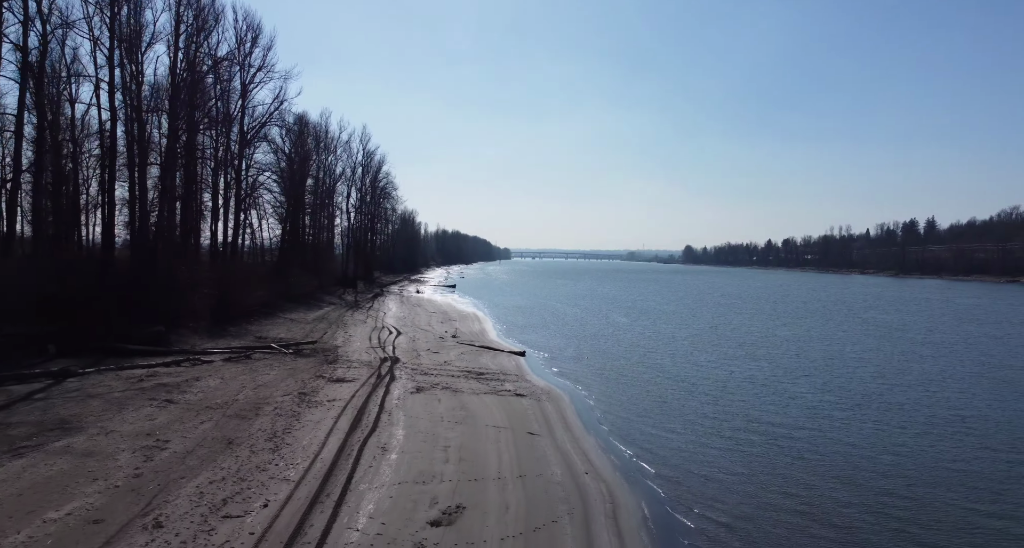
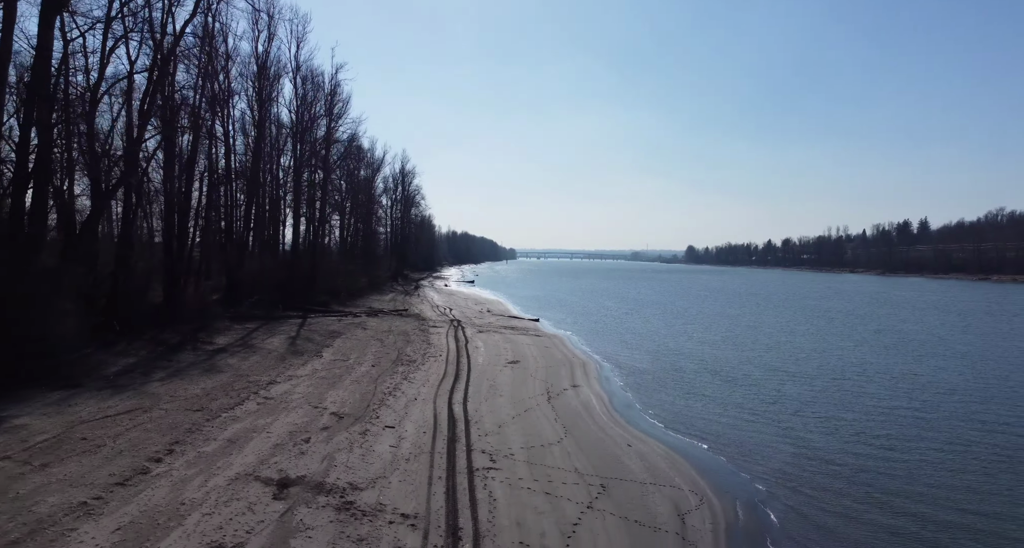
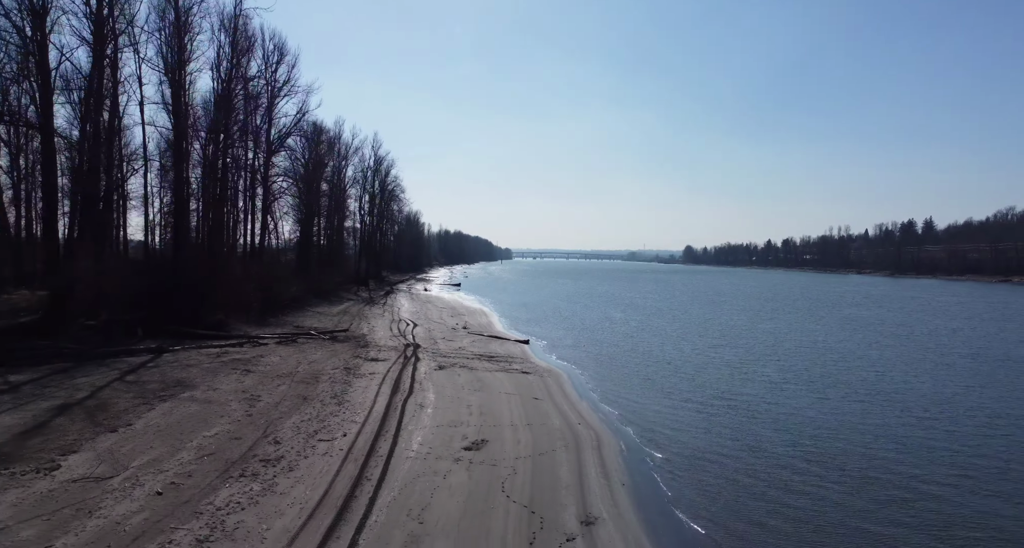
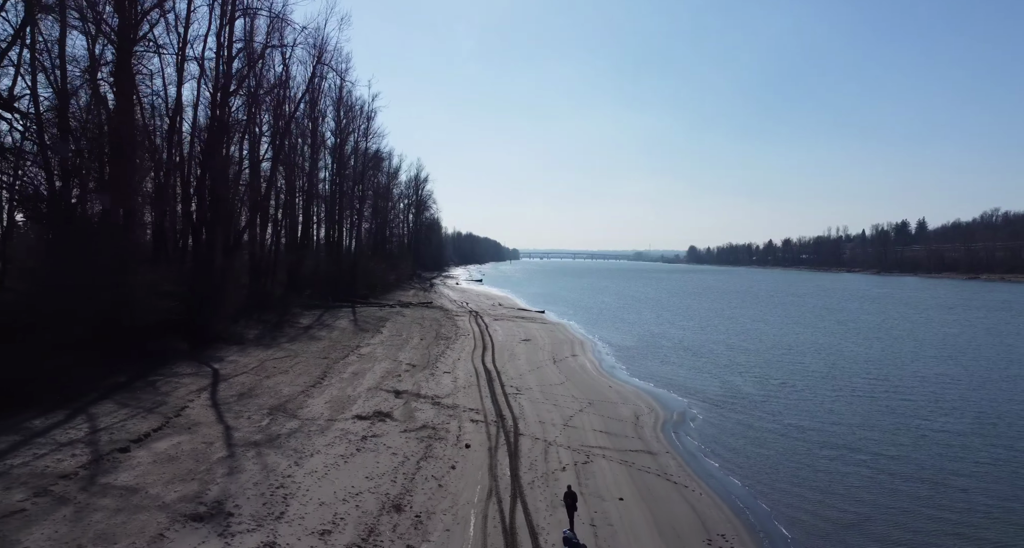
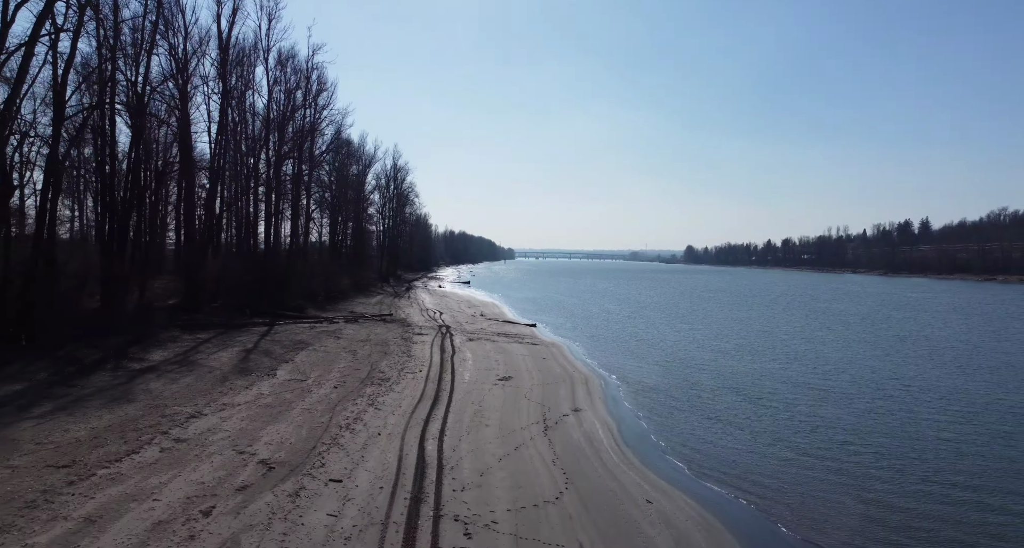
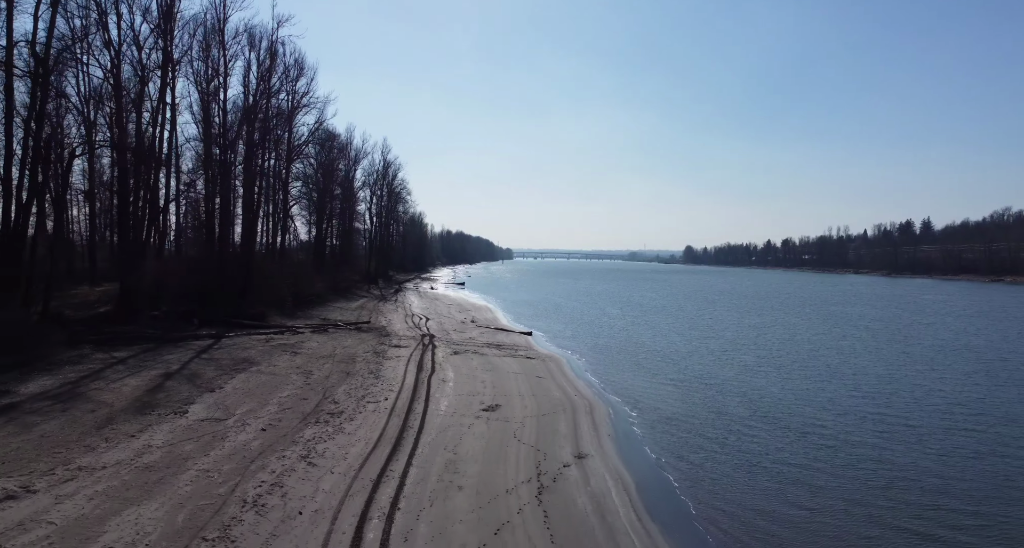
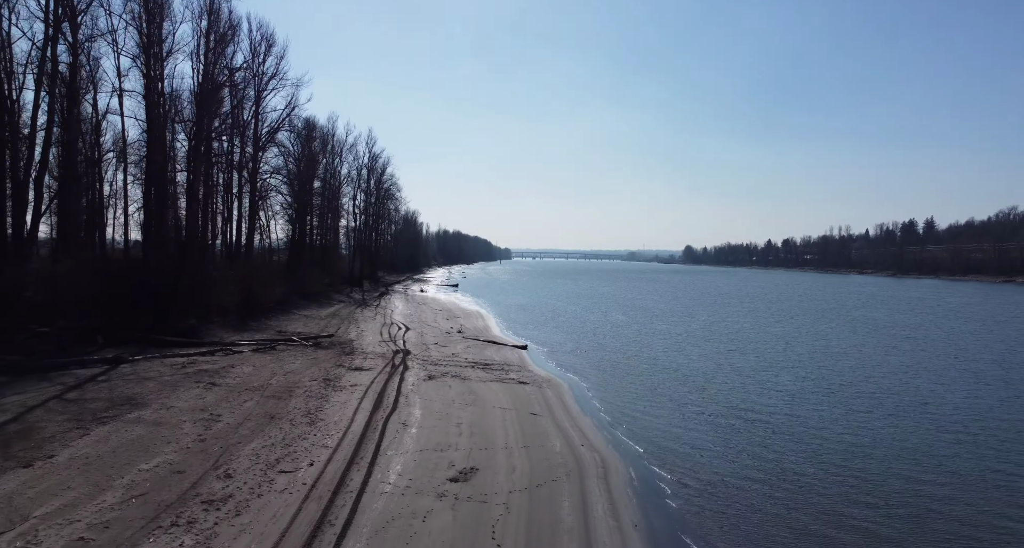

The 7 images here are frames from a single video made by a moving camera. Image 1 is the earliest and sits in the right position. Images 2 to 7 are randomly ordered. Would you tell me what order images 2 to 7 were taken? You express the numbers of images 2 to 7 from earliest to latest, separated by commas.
7, 3, 6, 5, 2, 4
